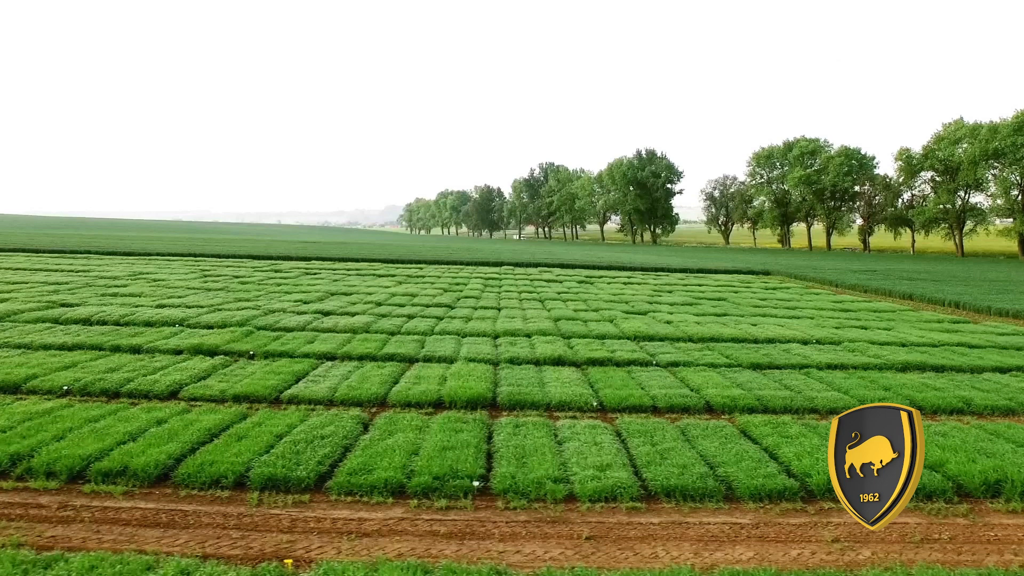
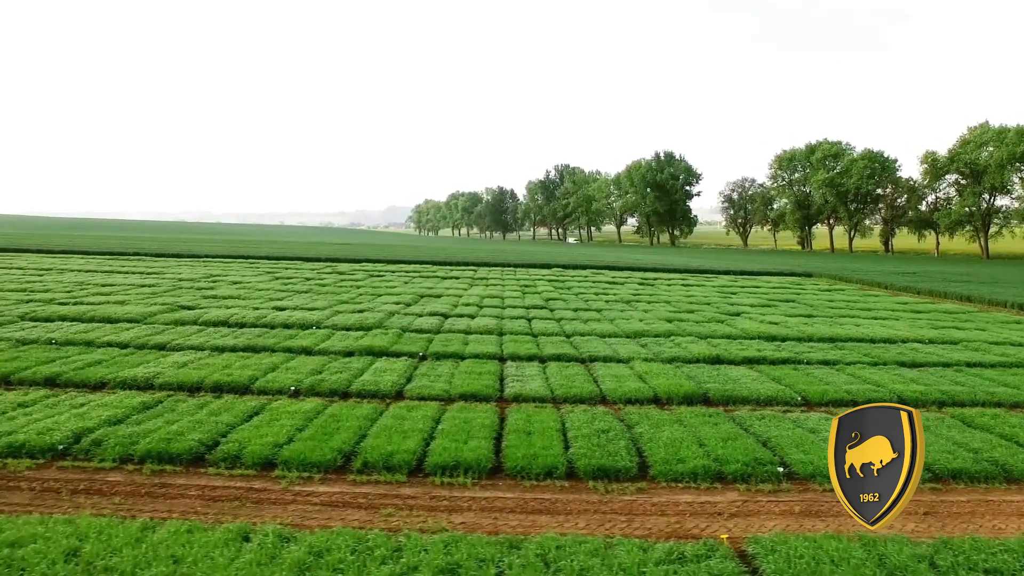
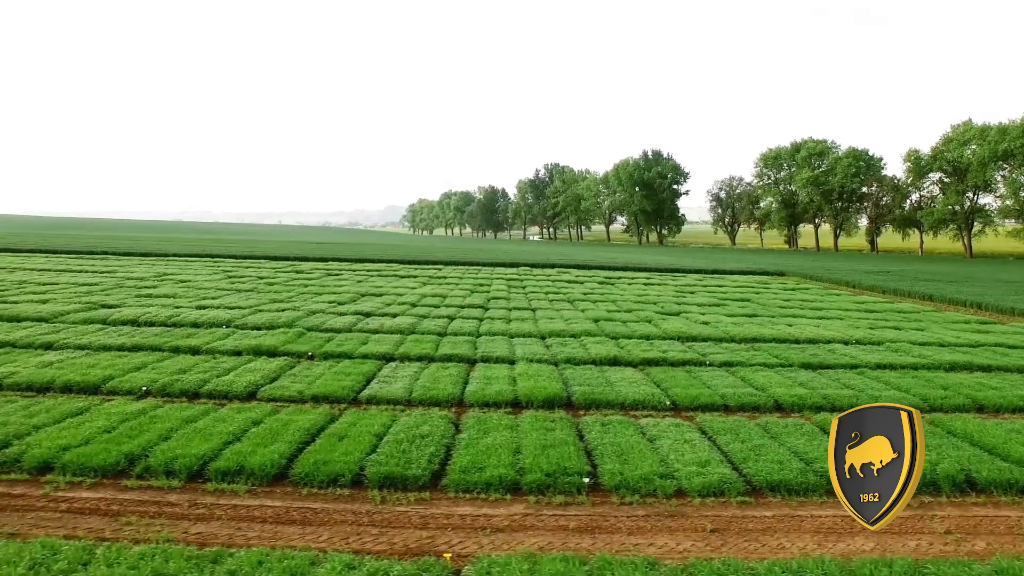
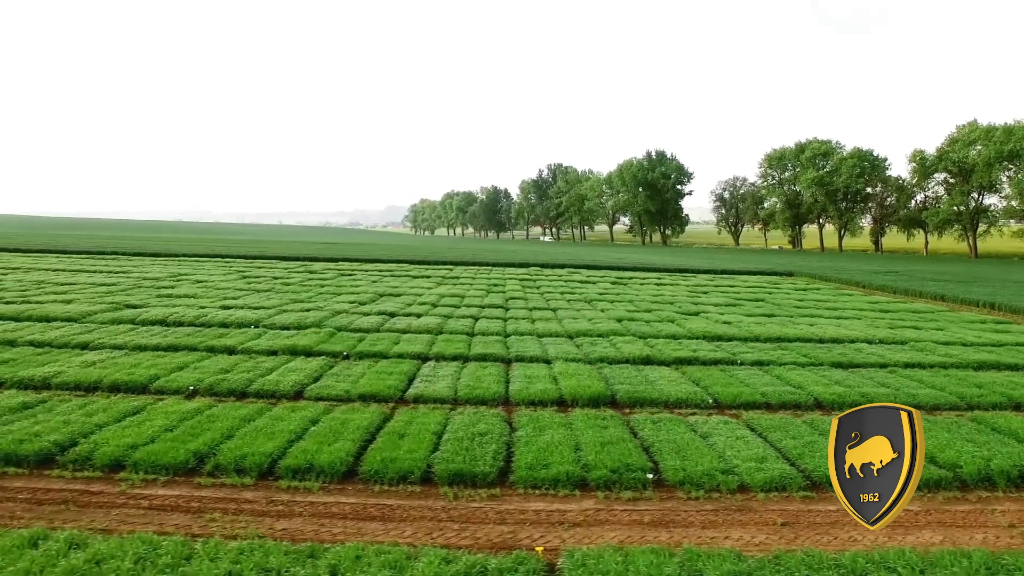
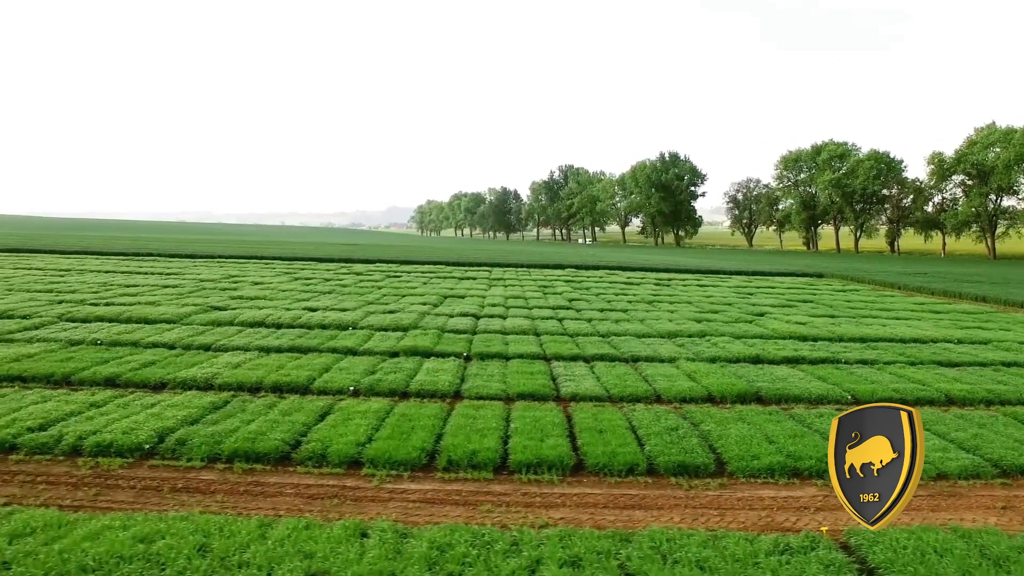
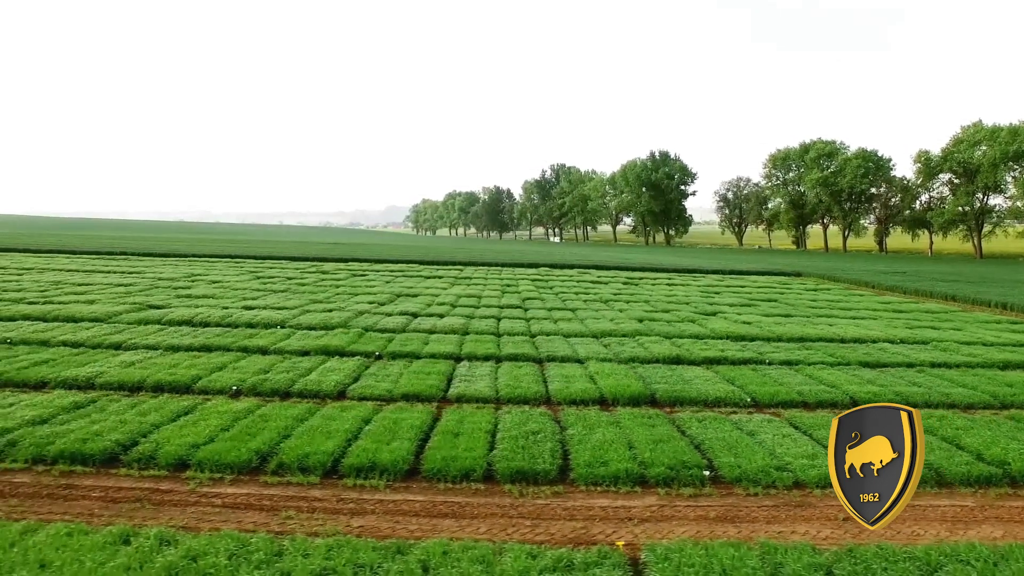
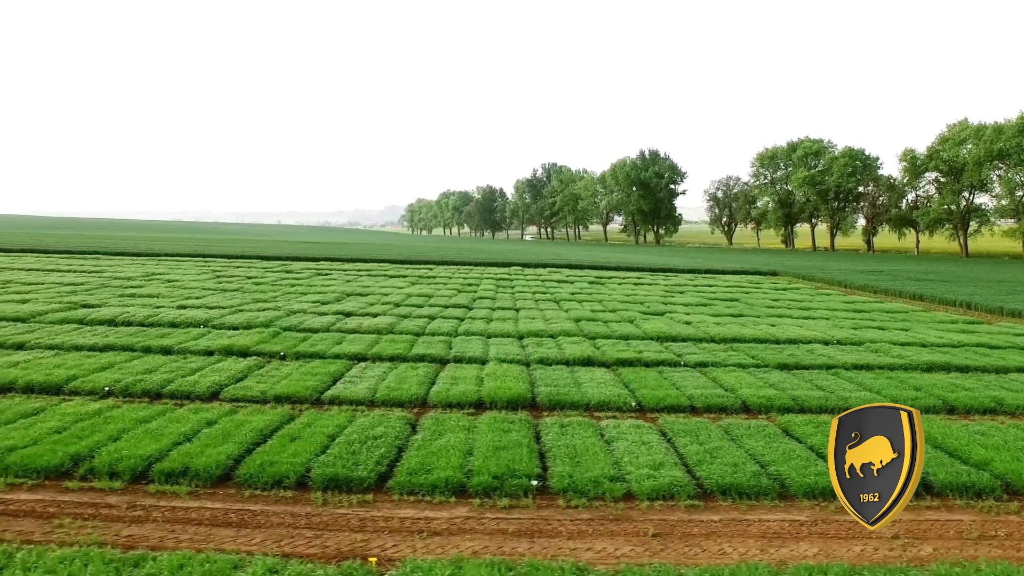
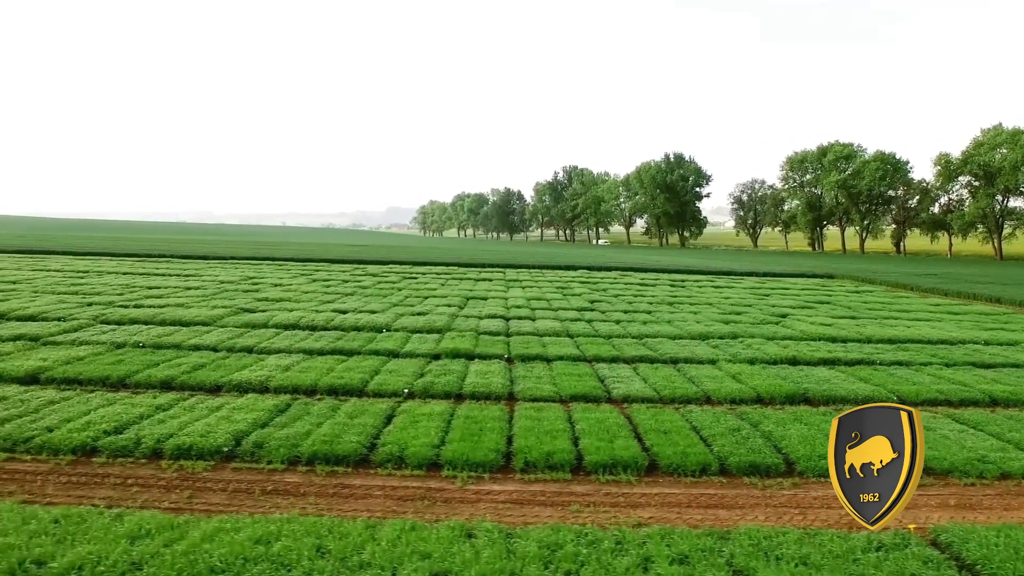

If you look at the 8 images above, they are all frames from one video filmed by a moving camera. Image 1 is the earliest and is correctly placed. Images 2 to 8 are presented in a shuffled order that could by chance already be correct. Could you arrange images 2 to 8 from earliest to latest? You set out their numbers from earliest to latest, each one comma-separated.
7, 3, 4, 6, 2, 5, 8
